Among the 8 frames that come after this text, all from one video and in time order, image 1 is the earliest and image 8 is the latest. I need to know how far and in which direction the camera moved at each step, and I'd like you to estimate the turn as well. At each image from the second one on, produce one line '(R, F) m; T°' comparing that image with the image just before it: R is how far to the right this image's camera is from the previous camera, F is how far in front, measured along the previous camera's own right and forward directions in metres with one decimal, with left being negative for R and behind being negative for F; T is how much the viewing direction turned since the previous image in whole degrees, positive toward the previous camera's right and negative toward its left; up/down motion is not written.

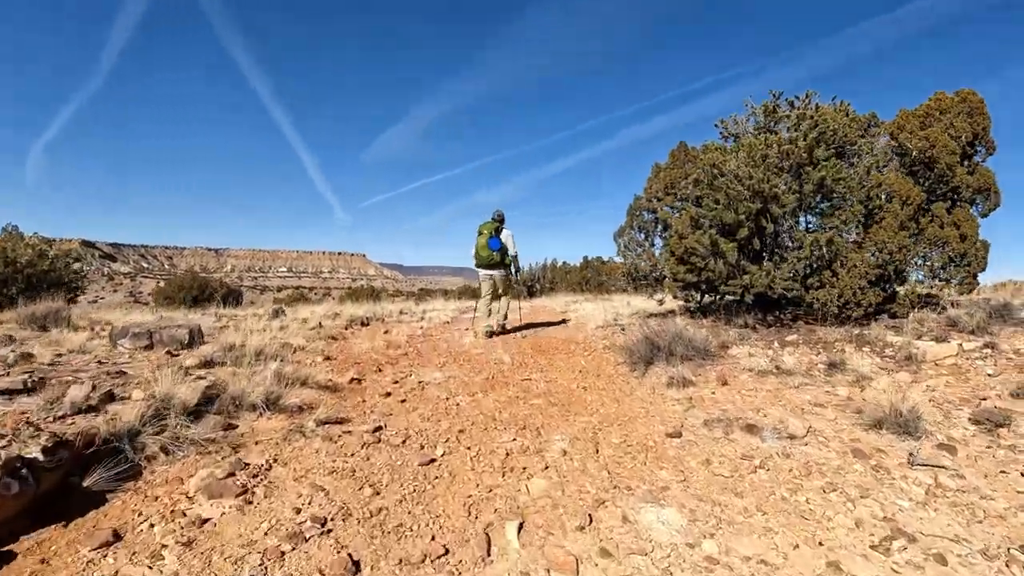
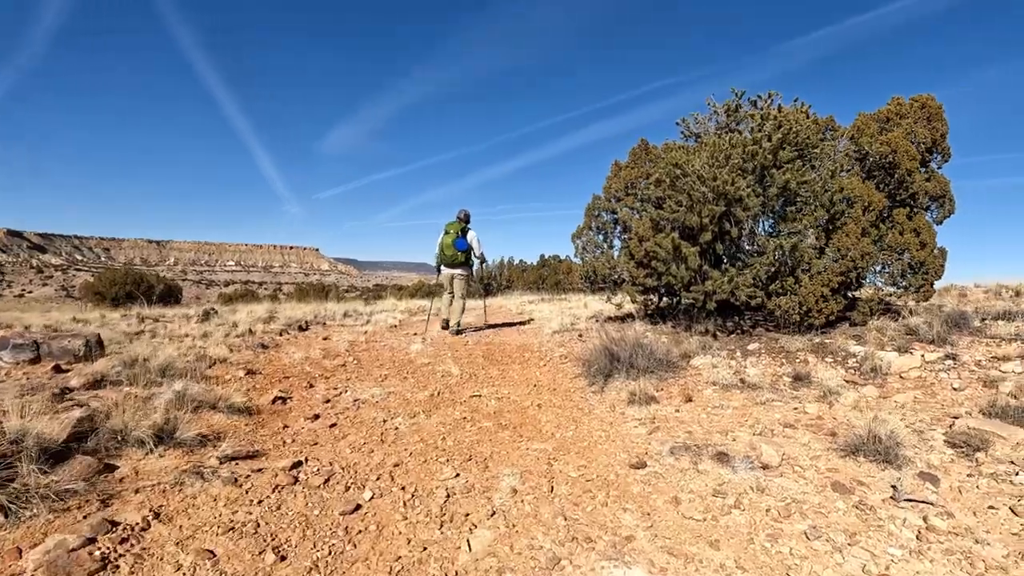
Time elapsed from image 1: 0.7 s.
(+0.1, +0.7) m; +5°
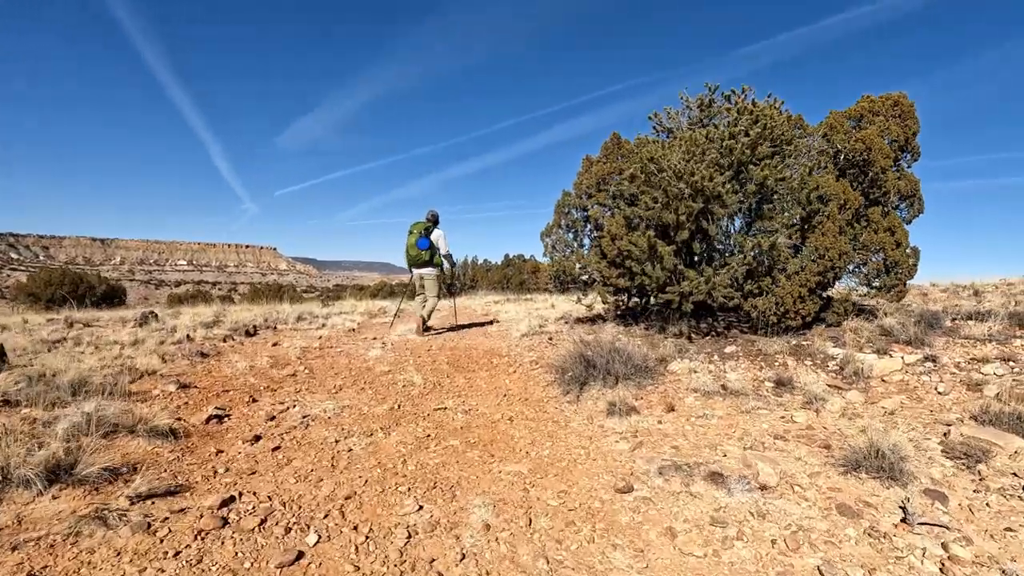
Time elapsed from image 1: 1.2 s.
(-0.1, +0.6) m; +4°
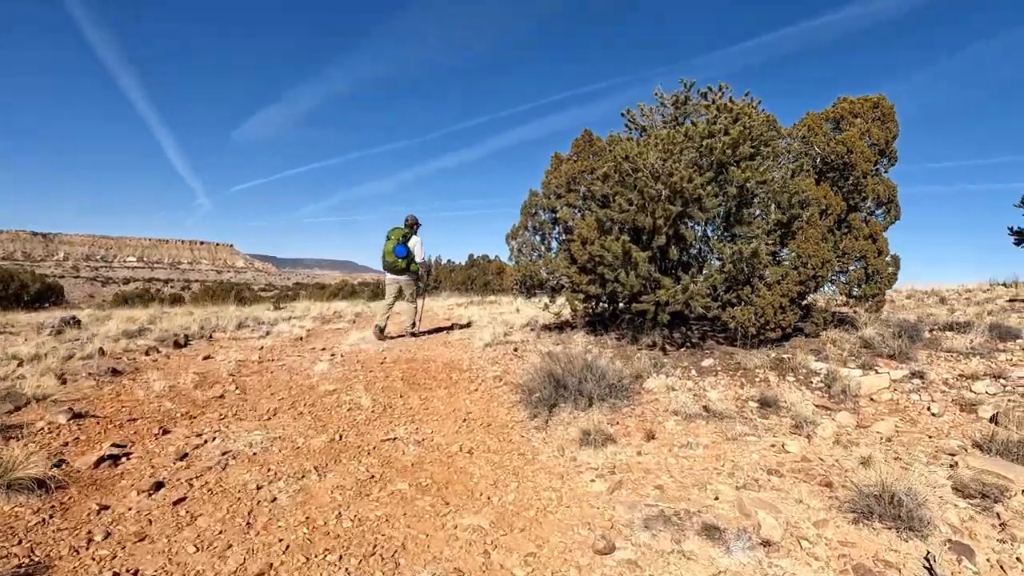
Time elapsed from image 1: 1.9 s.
(0.0, +0.8) m; +4°
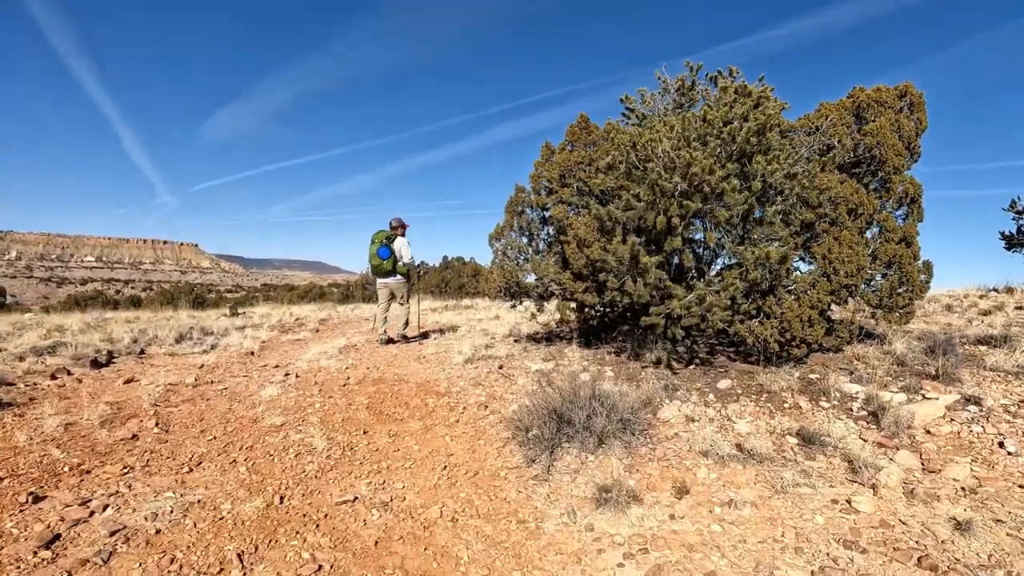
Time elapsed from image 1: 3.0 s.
(-0.2, +1.2) m; +3°
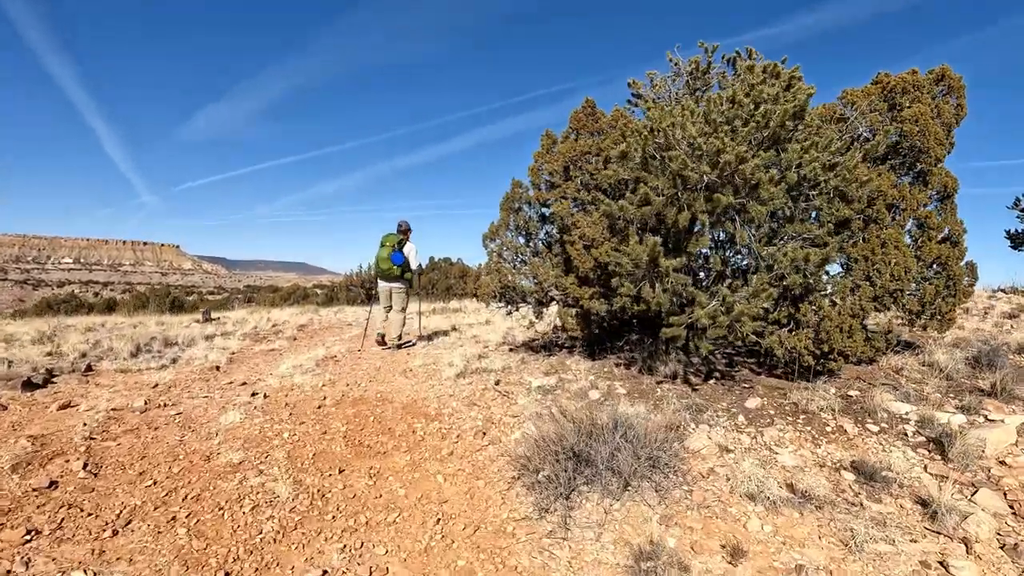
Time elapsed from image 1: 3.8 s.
(-0.2, +0.9) m; +1°
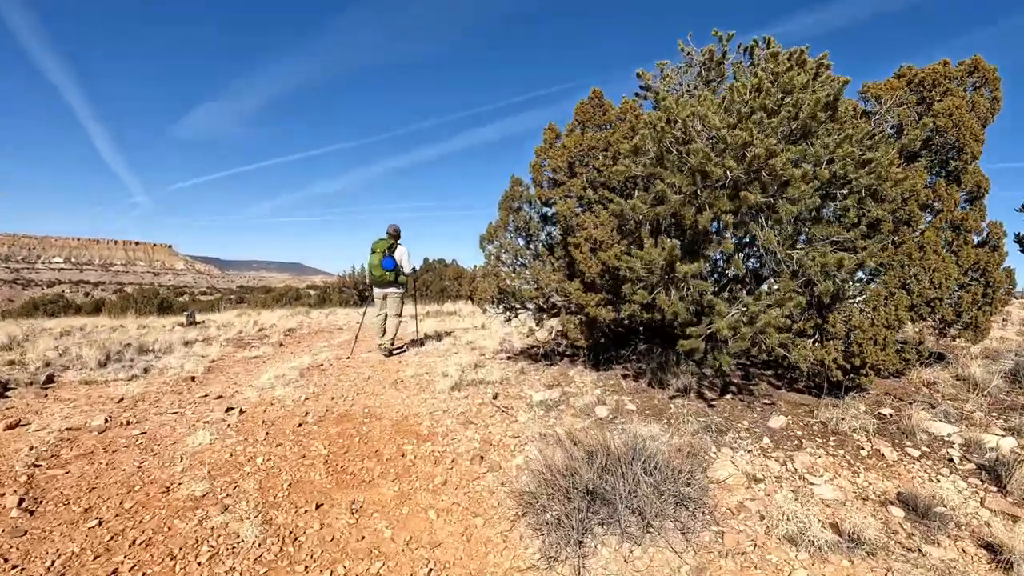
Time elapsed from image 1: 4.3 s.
(-0.1, +0.6) m; +1°
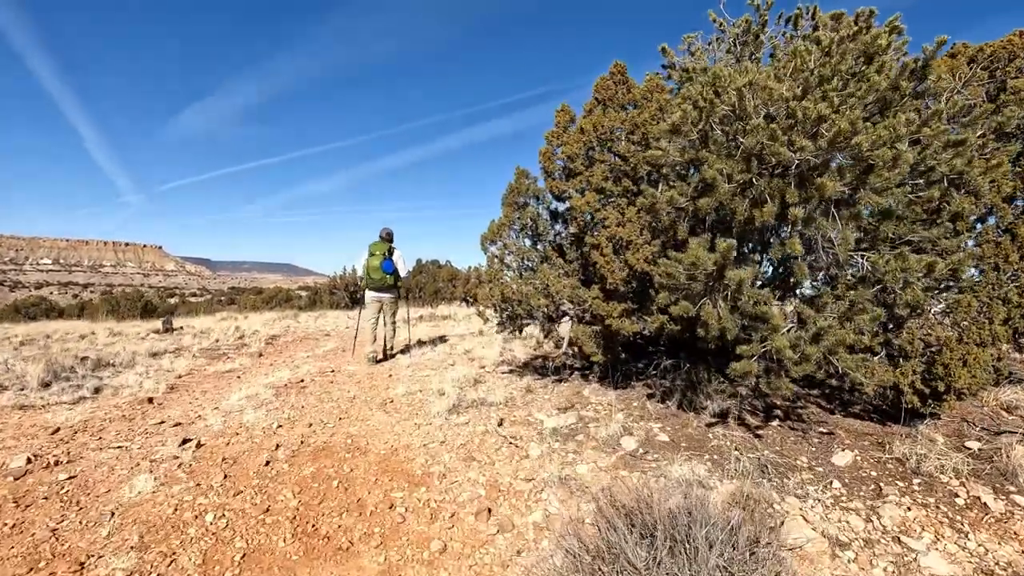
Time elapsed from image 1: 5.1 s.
(-0.2, +1.0) m; +1°
